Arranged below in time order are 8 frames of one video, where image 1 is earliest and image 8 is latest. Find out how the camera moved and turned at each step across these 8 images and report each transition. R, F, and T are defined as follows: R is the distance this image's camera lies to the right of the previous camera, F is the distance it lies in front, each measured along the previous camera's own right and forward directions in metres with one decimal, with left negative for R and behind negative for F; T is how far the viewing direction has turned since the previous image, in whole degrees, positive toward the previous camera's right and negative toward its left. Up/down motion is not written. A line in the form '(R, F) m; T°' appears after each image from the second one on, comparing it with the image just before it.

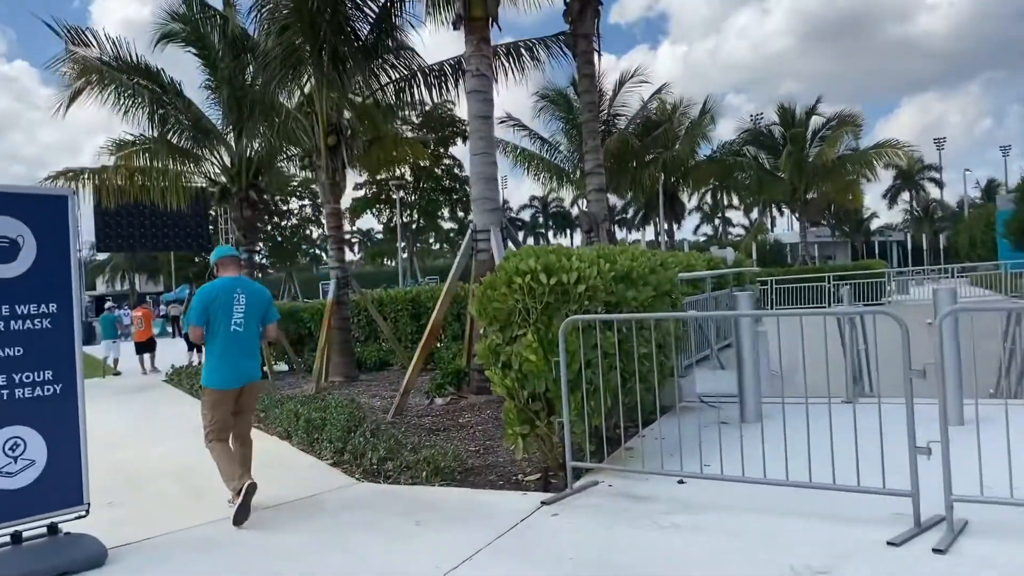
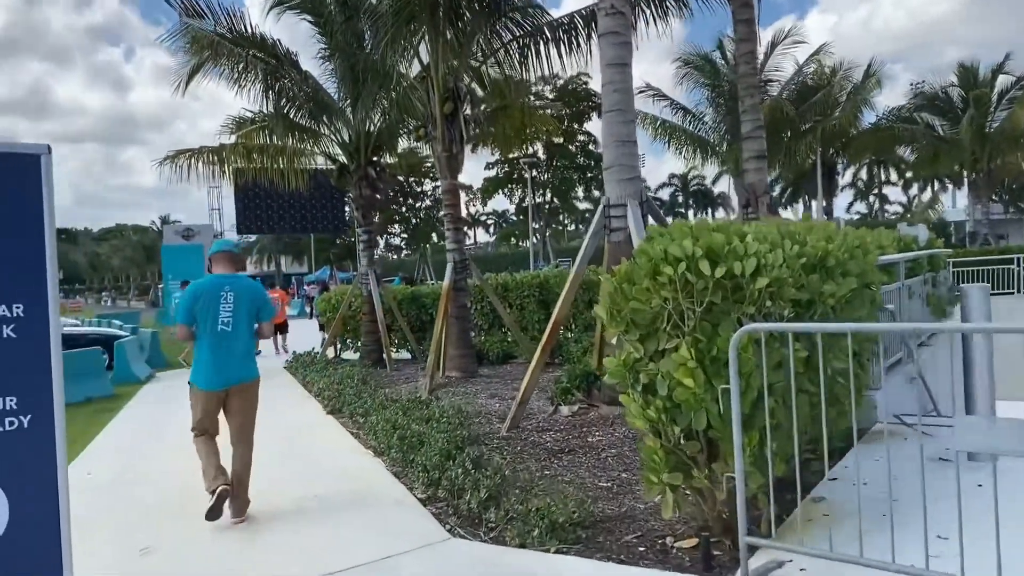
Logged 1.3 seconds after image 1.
(0.0, +1.6) m; -9°
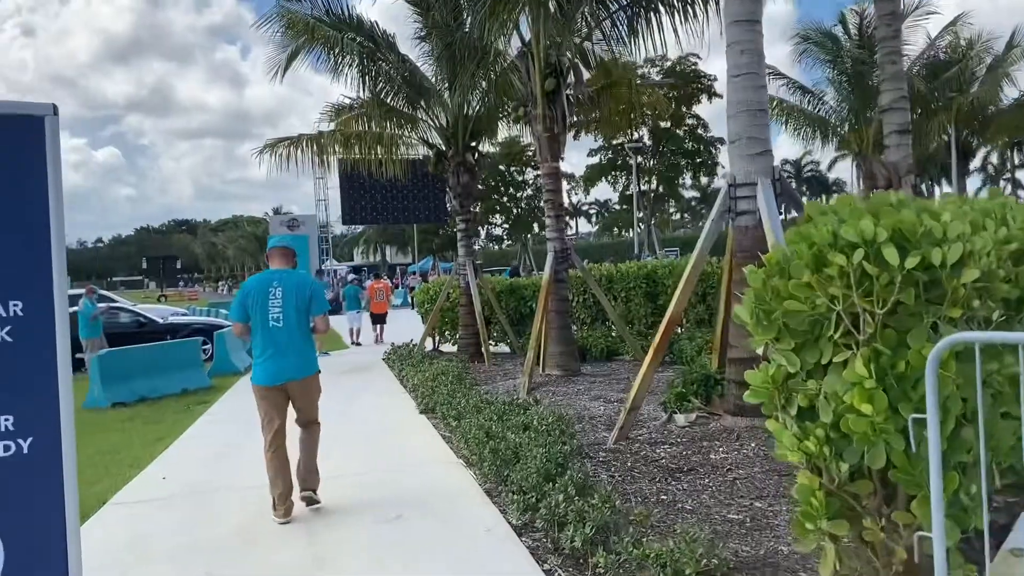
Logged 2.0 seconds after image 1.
(-0.1, +0.8) m; -7°
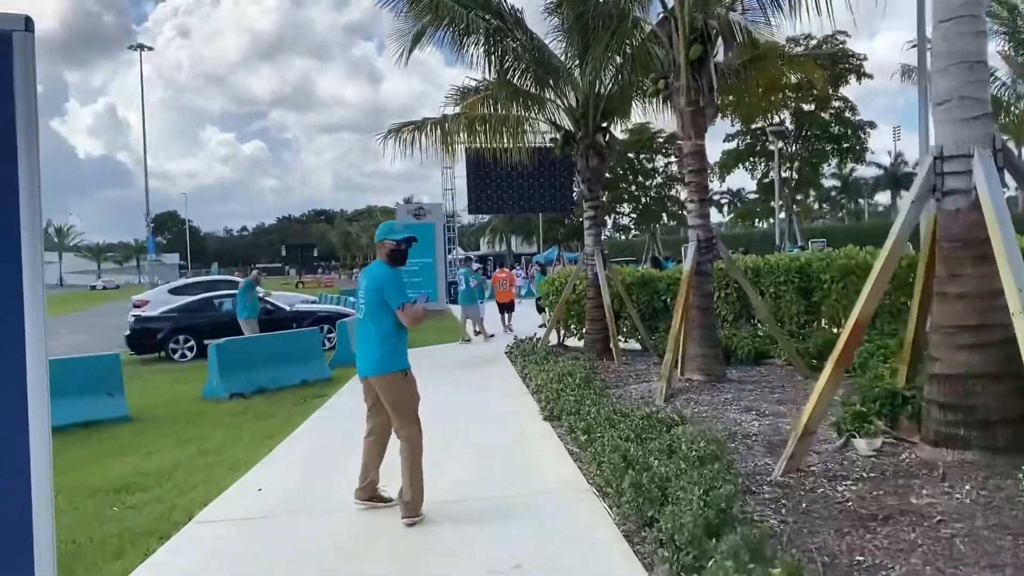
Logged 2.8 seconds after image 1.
(-0.1, +1.0) m; -8°
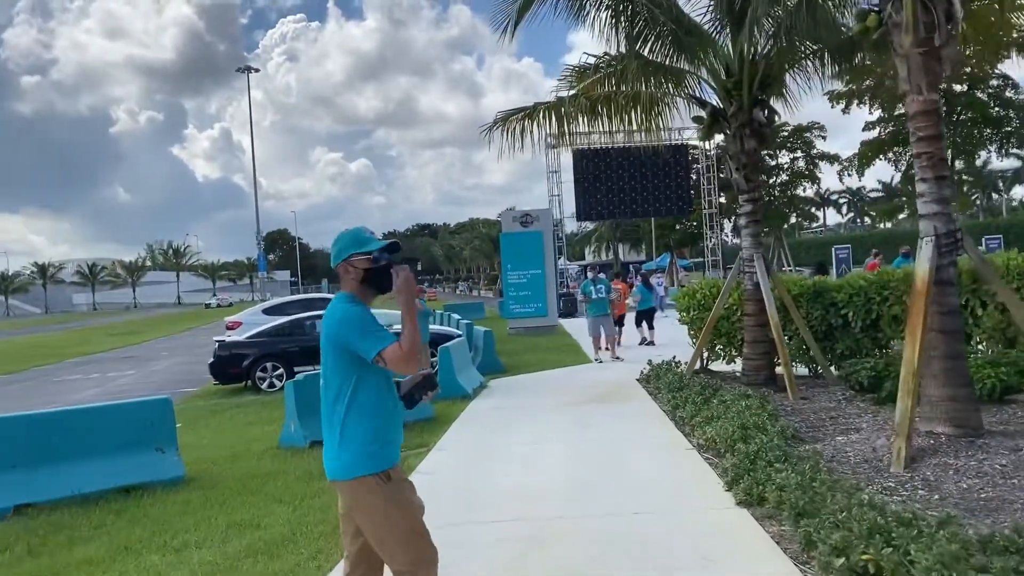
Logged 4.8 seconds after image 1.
(-0.4, +2.3) m; -7°
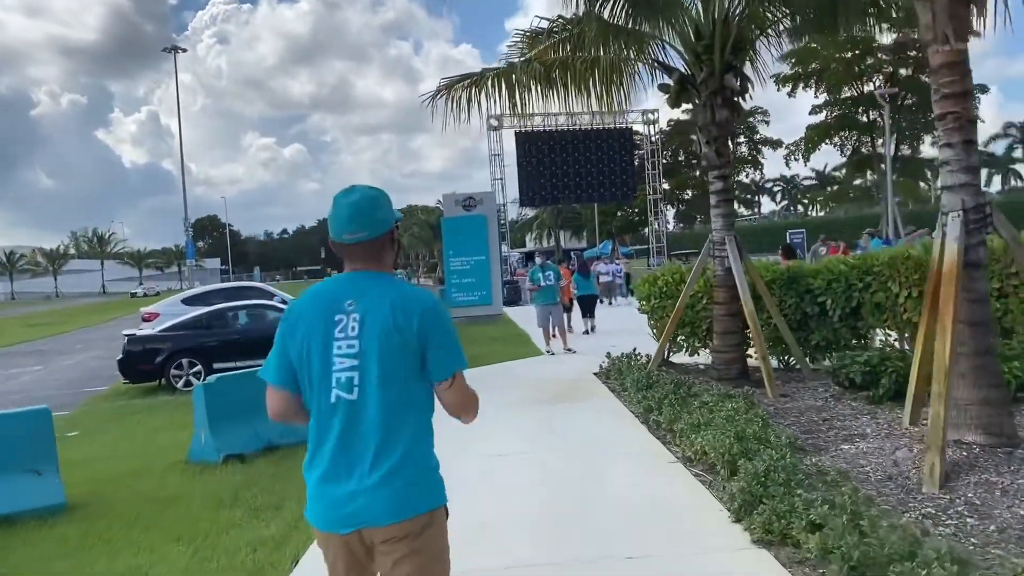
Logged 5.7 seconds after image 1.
(-0.1, +1.2) m; +4°
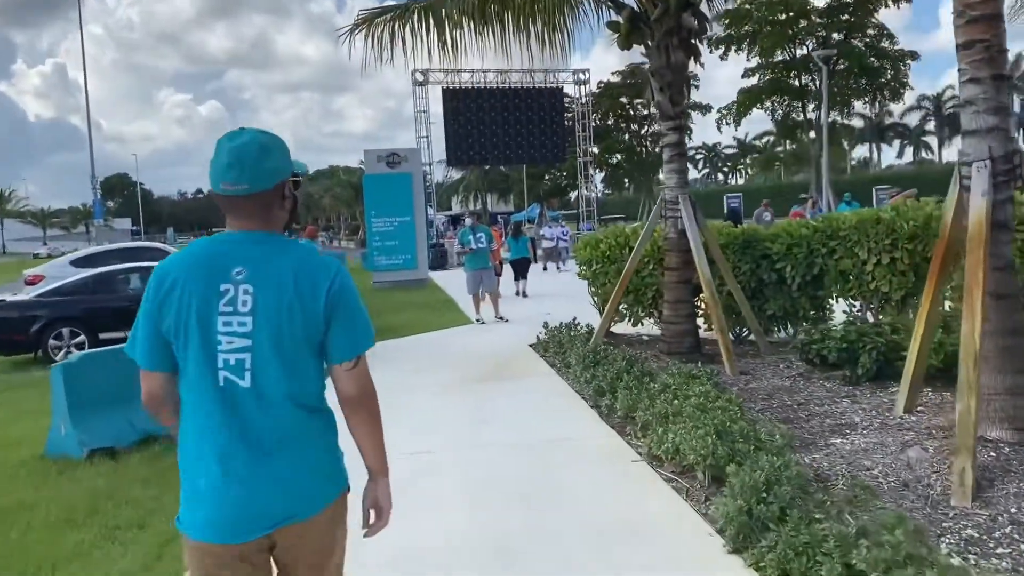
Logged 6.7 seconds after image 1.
(0.0, +1.1) m; +5°
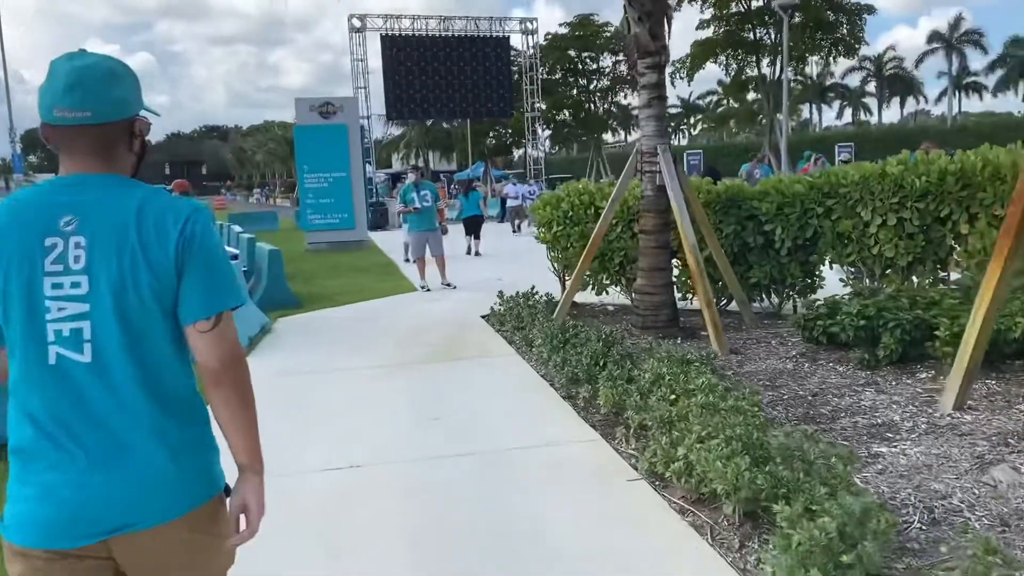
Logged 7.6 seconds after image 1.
(-0.1, +1.2) m; +4°
